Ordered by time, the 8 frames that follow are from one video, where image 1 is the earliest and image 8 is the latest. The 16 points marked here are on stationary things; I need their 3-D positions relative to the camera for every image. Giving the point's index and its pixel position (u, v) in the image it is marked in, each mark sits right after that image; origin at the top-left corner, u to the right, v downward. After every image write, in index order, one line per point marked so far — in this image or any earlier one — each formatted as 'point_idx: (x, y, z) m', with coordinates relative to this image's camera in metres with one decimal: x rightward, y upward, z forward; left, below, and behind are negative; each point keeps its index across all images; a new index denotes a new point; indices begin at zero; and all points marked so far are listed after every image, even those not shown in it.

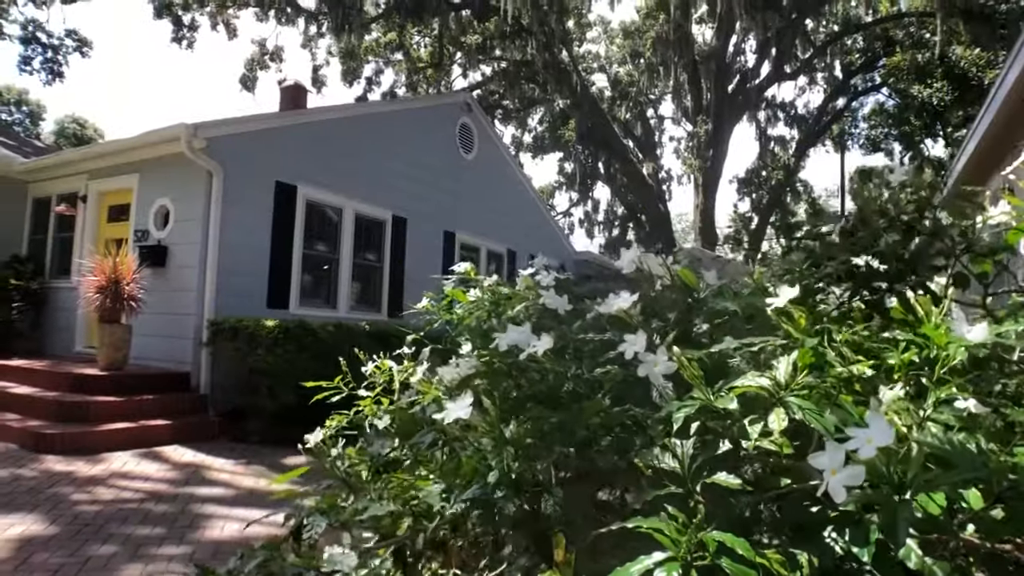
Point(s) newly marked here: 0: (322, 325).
0: (-1.6, -0.3, +6.9) m
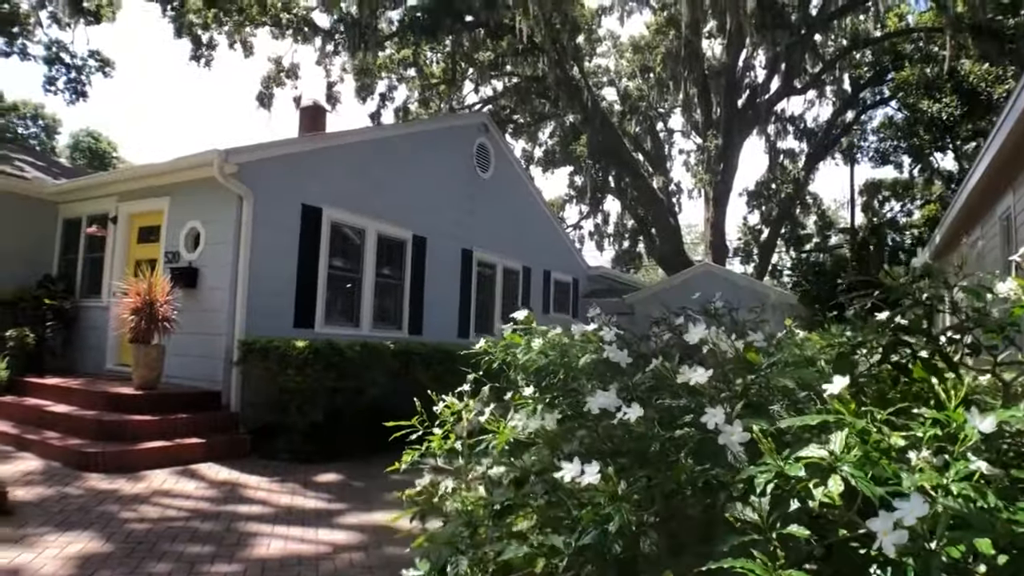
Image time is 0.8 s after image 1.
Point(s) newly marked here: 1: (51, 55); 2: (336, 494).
0: (-1.4, -0.5, +7.1) m
1: (-9.3, +4.7, +16.1) m
2: (-1.2, -1.4, +5.5) m
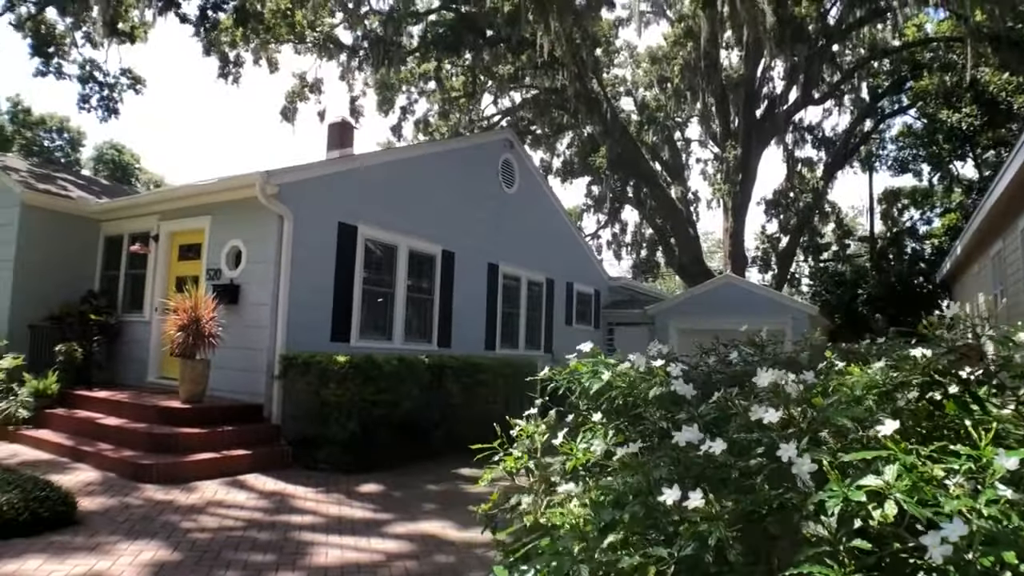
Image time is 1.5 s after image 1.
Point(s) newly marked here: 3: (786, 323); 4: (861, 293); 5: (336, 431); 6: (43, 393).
0: (-1.2, -0.7, +7.4) m
1: (-8.9, +4.5, +16.6) m
2: (-0.9, -1.5, +5.7) m
3: (+4.6, -0.6, +13.6) m
4: (+8.2, -0.1, +18.8) m
5: (-1.5, -1.2, +7.0) m
6: (-4.6, -1.1, +8.0) m
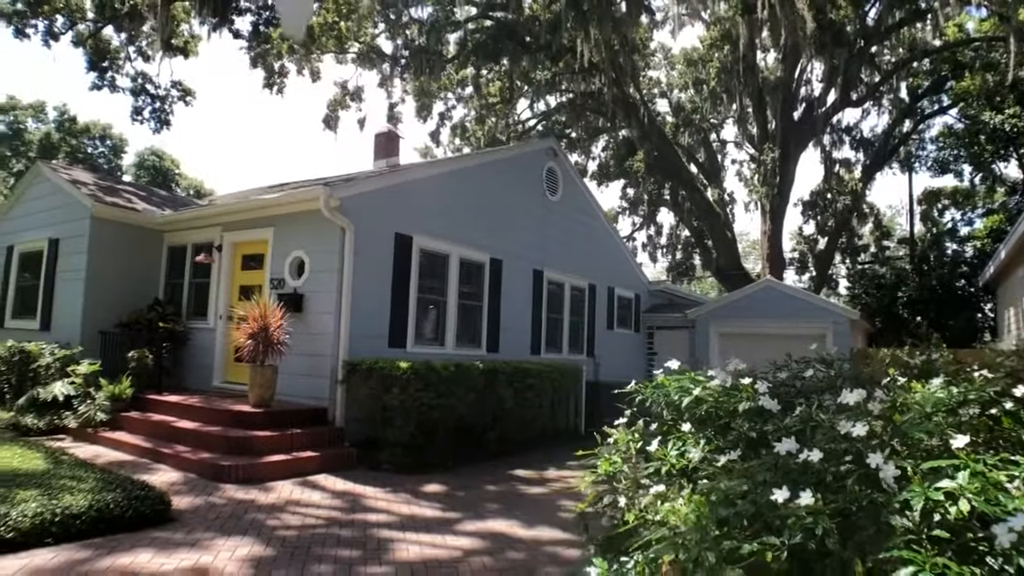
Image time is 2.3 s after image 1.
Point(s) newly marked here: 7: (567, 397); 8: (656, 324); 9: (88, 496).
0: (-0.7, -0.7, +7.7) m
1: (-8.1, +4.3, +17.2) m
2: (-0.5, -1.6, +6.0) m
3: (+5.4, -0.7, +13.7) m
4: (+9.1, -0.2, +18.8) m
5: (-1.0, -1.3, +7.3) m
6: (-4.1, -1.2, +8.4) m
7: (+0.7, -1.4, +10.3) m
8: (+2.9, -0.7, +16.1) m
9: (-2.6, -1.3, +4.8) m
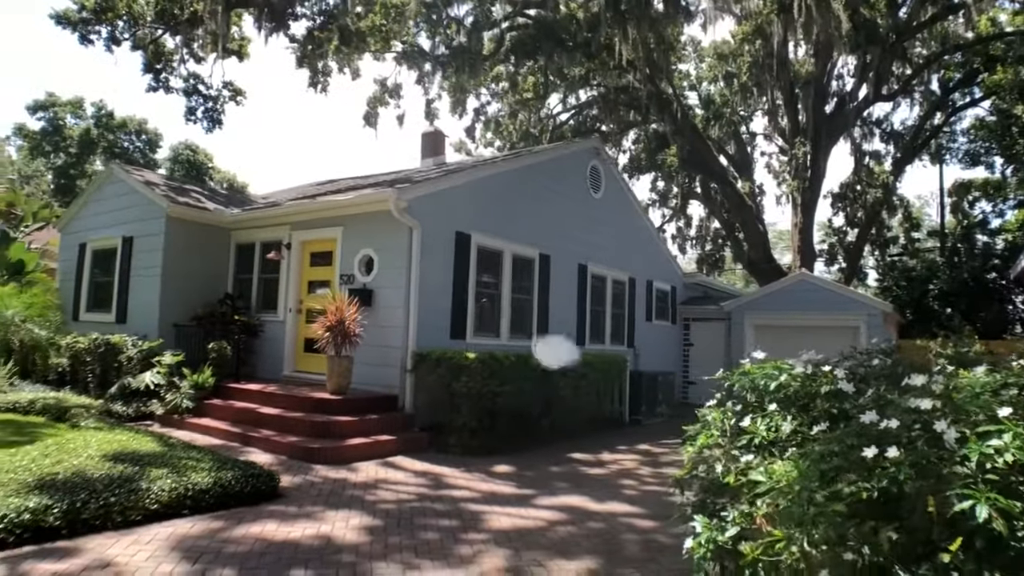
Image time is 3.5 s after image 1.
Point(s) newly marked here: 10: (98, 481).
0: (-0.1, -0.7, +8.3) m
1: (-7.2, +4.5, +17.9) m
2: (0.0, -1.6, +6.6) m
3: (+6.1, -0.6, +14.1) m
4: (+10.0, 0.0, +19.1) m
5: (-0.5, -1.3, +7.9) m
6: (-3.5, -1.1, +9.1) m
7: (+1.3, -1.3, +10.8) m
8: (+3.7, -0.6, +16.6) m
9: (-2.1, -1.3, +5.5) m
10: (-2.6, -1.2, +5.0) m
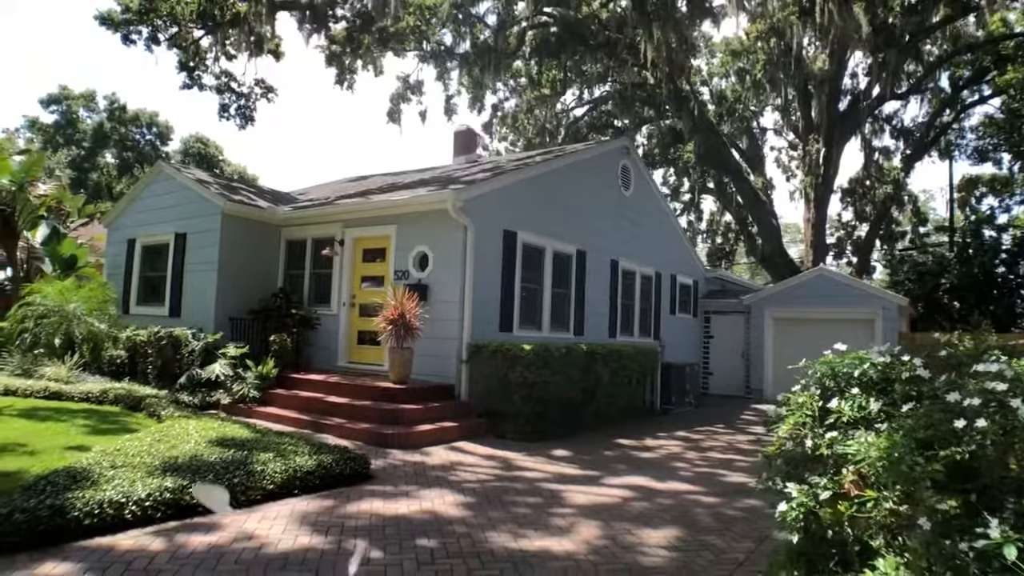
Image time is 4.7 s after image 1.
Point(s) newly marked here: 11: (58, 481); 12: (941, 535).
0: (+0.5, -0.7, +8.8) m
1: (-6.7, +4.7, +18.4) m
2: (+0.6, -1.6, +7.2) m
3: (+6.7, -0.5, +14.6) m
4: (+10.5, +0.2, +19.6) m
5: (+0.1, -1.3, +8.5) m
6: (-3.0, -1.0, +9.7) m
7: (+1.9, -1.2, +11.4) m
8: (+4.3, -0.4, +17.1) m
9: (-1.5, -1.3, +6.0) m
10: (-2.0, -1.2, +5.5) m
11: (-2.7, -1.2, +4.8) m
12: (+1.6, -0.9, +2.9) m
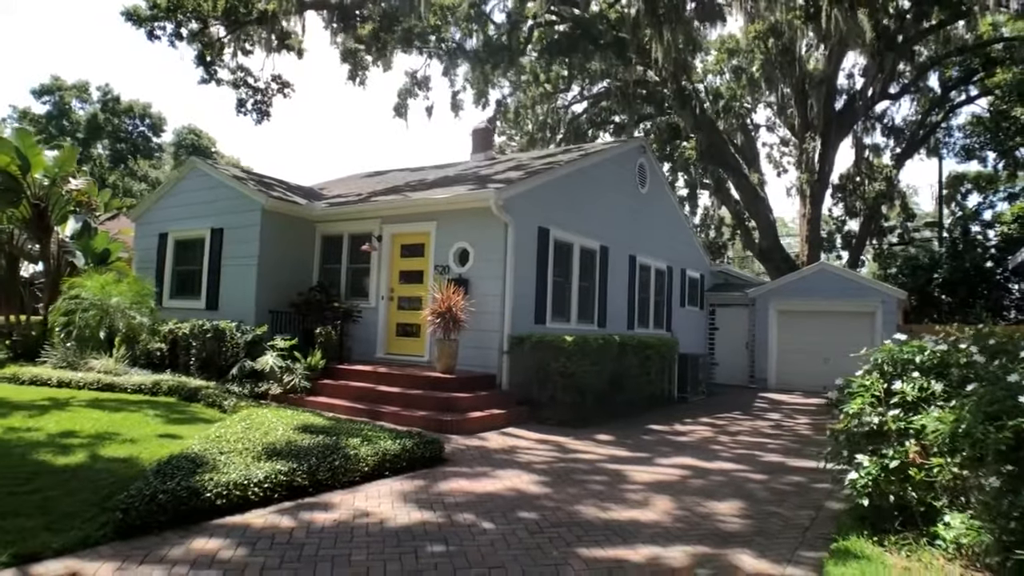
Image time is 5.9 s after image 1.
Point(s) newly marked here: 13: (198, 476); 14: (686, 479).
0: (+1.0, -0.6, +9.4) m
1: (-6.4, +4.8, +18.7) m
2: (+1.1, -1.6, +7.8) m
3: (+7.0, -0.4, +15.3) m
4: (+10.8, +0.3, +20.4) m
5: (+0.6, -1.2, +9.1) m
6: (-2.5, -1.0, +10.1) m
7: (+2.3, -1.2, +12.0) m
8: (+4.5, -0.3, +17.7) m
9: (-1.0, -1.2, +6.5) m
10: (-1.5, -1.2, +6.0) m
11: (-2.2, -1.2, +5.3) m
12: (+2.2, -0.9, +3.5) m
13: (-2.0, -1.2, +5.1) m
14: (+1.4, -1.5, +6.3) m
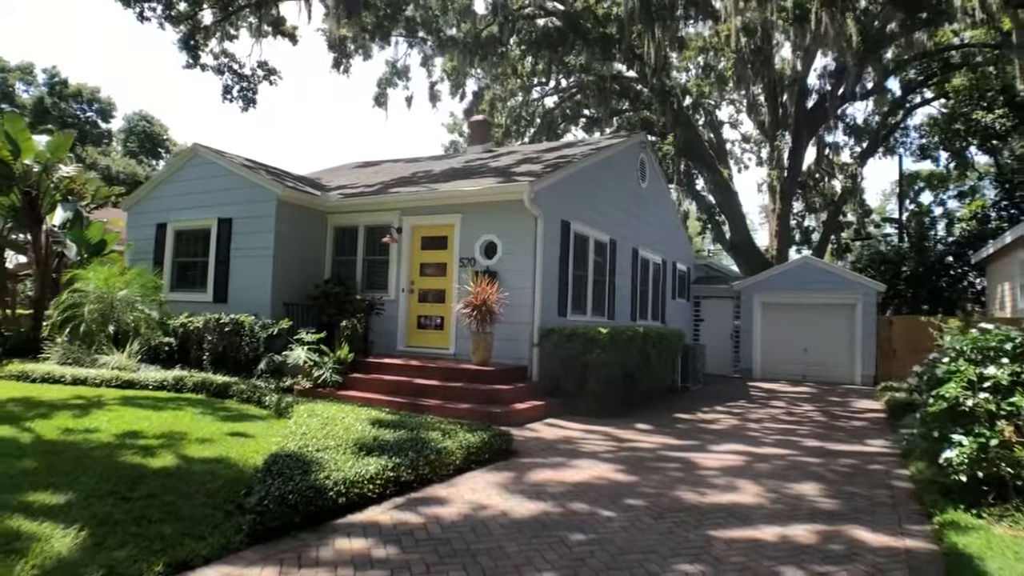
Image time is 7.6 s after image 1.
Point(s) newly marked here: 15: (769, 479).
0: (+1.3, -0.5, +9.7) m
1: (-6.7, +5.0, +18.3) m
2: (+1.6, -1.5, +8.0) m
3: (+6.9, -0.2, +16.0) m
4: (+10.3, +0.5, +21.4) m
5: (+1.0, -1.1, +9.3) m
6: (-2.2, -0.9, +10.1) m
7: (+2.5, -1.1, +12.3) m
8: (+4.3, -0.1, +18.2) m
9: (-0.4, -1.2, +6.7) m
10: (-0.8, -1.2, +6.1) m
11: (-1.5, -1.1, +5.3) m
12: (+3.0, -0.9, +3.9) m
13: (-1.3, -1.2, +5.1) m
14: (+2.0, -1.5, +6.6) m
15: (+2.0, -1.5, +6.1) m
